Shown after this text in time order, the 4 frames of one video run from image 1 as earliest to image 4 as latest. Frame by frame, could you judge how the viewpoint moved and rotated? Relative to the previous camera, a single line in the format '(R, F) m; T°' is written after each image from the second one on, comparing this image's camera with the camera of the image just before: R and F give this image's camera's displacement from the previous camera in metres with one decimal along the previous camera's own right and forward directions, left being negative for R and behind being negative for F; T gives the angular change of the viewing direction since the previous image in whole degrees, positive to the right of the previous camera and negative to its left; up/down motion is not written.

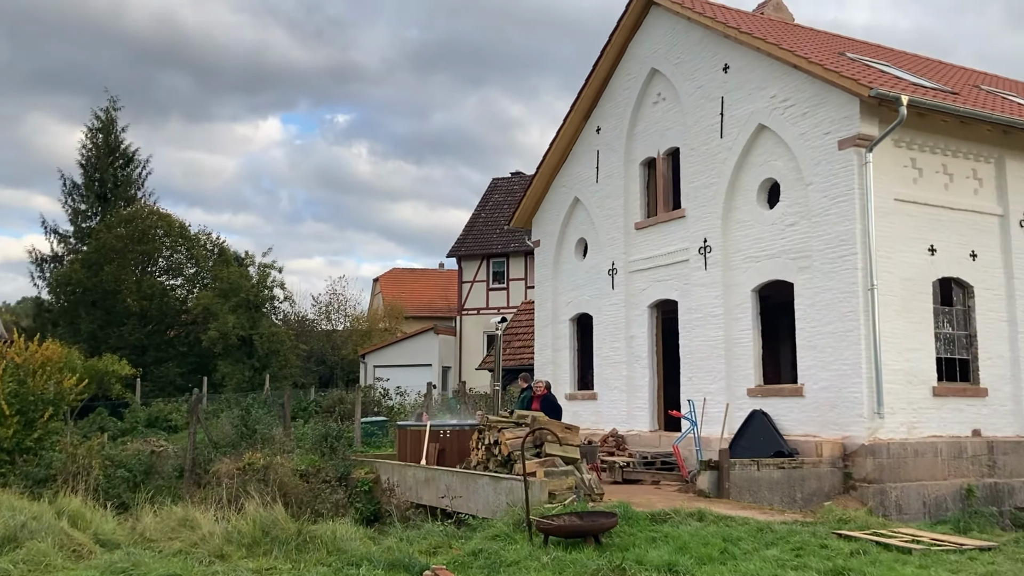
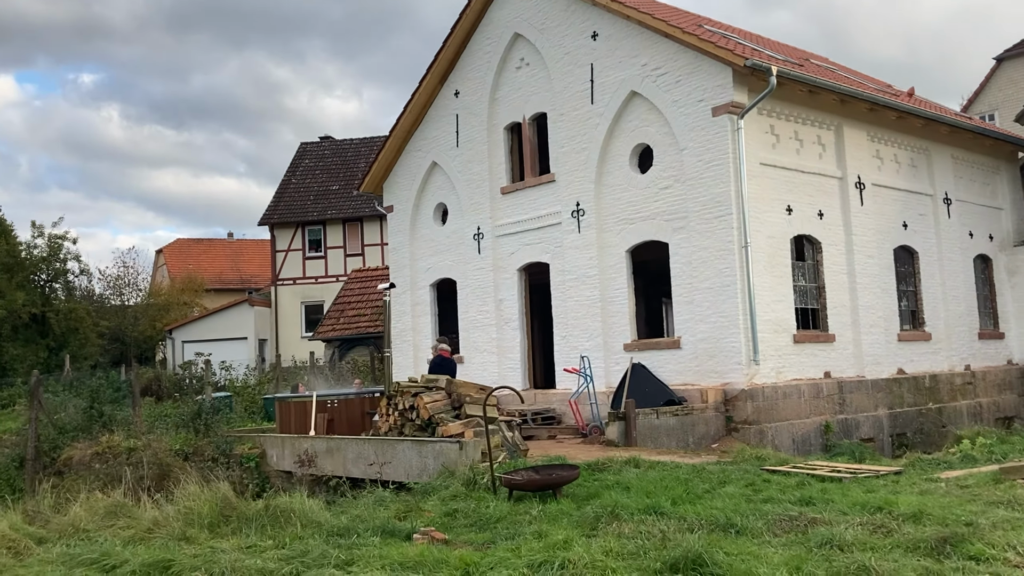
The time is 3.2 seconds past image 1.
(-1.6, +0.1) m; +13°
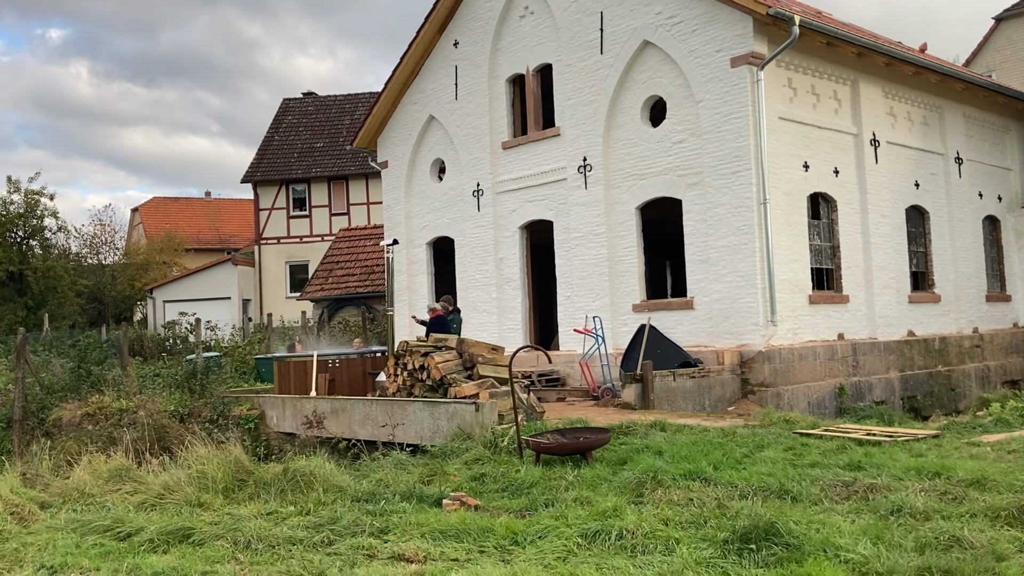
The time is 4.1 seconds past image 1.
(-0.4, +0.5) m; +1°
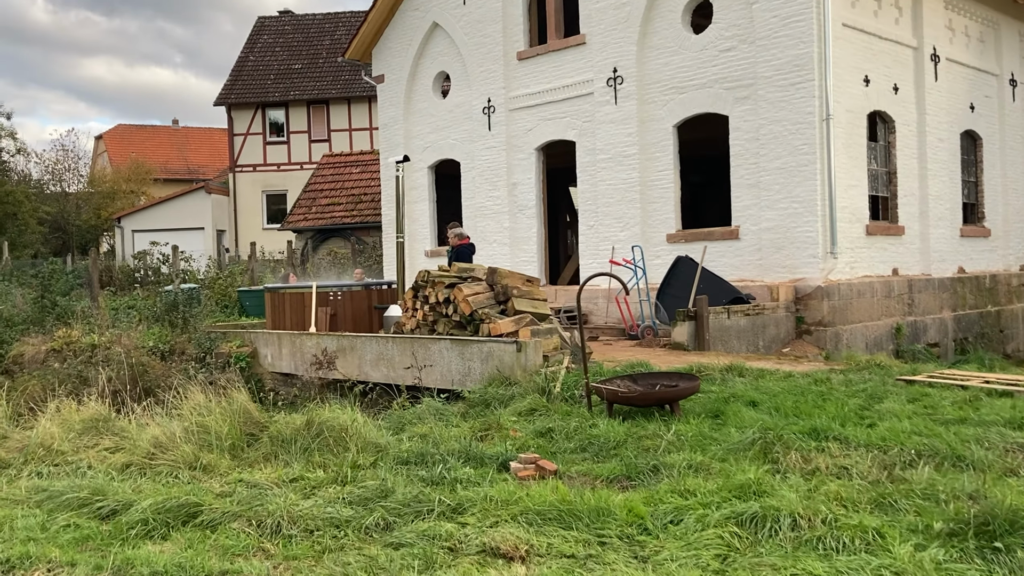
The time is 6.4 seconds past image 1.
(-0.7, +1.5) m; +2°
